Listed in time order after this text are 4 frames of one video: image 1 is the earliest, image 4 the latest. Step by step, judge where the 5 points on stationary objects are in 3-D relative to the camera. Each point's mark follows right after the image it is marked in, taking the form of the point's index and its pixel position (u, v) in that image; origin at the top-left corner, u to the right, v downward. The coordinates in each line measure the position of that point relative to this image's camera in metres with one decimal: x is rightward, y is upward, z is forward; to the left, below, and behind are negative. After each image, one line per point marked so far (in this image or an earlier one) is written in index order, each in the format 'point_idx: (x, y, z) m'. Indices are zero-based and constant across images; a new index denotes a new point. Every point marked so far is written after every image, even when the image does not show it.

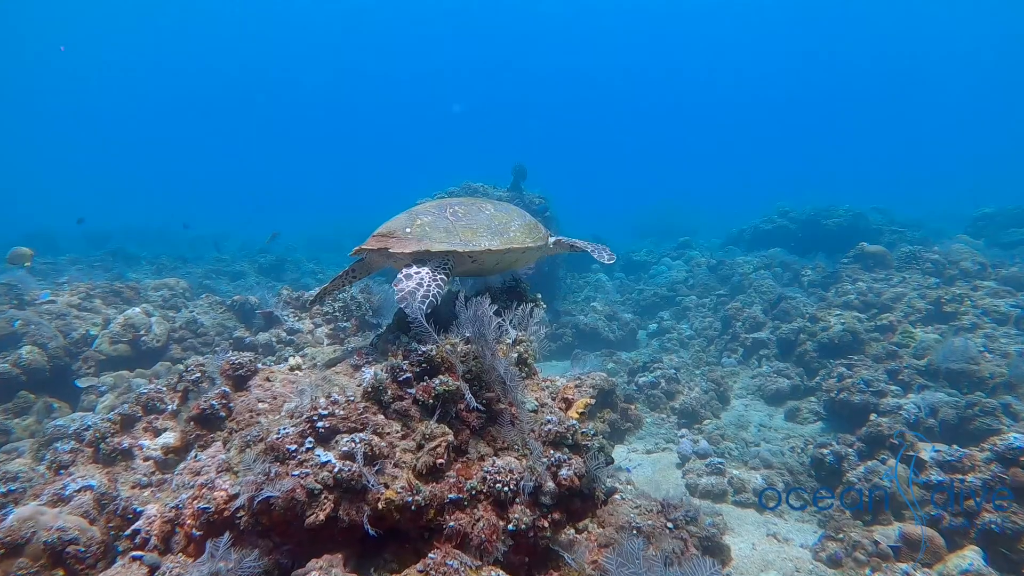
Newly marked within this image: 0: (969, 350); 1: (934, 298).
0: (+7.8, -1.0, +10.4) m
1: (+8.9, -0.2, +12.8) m
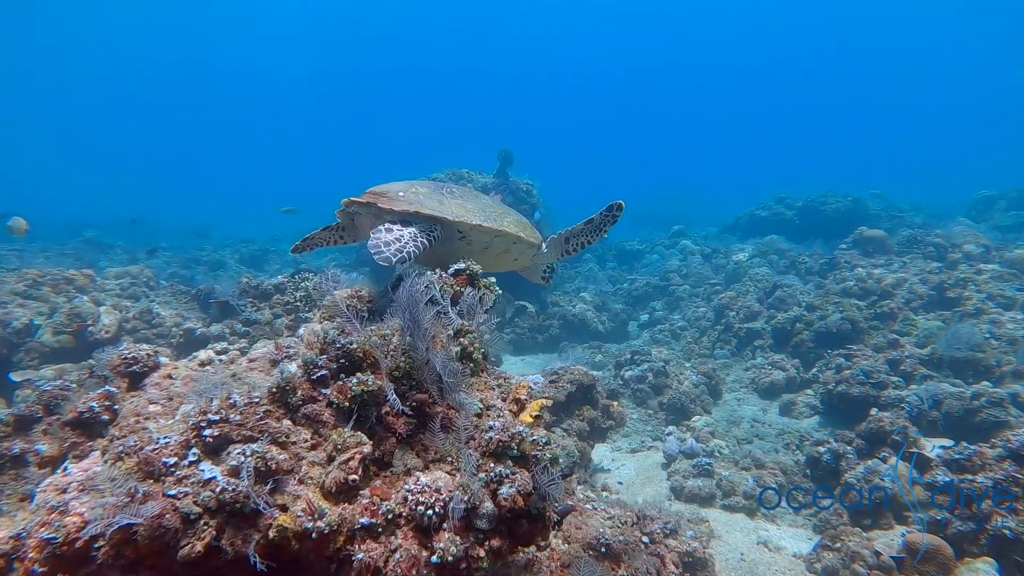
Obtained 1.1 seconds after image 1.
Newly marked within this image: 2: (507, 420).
0: (+7.5, -0.8, +9.7) m
1: (+8.6, +0.1, +12.2) m
2: (0.0, -0.8, +3.5) m
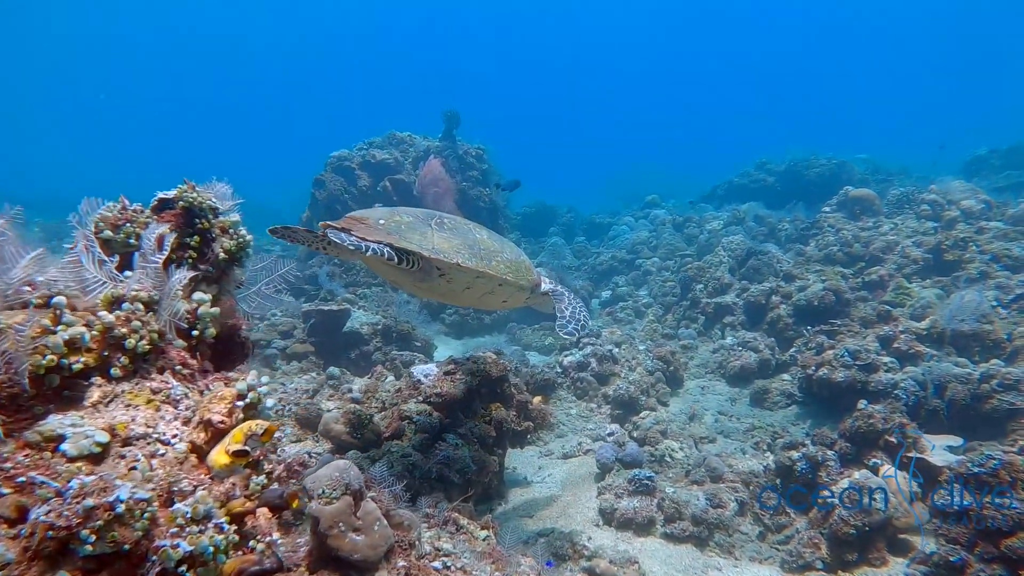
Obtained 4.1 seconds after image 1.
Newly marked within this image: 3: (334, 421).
0: (+6.3, -0.2, +8.1) m
1: (+7.3, +0.7, +10.5) m
2: (-1.1, -0.5, +1.8) m
3: (-1.6, -1.2, +5.5) m
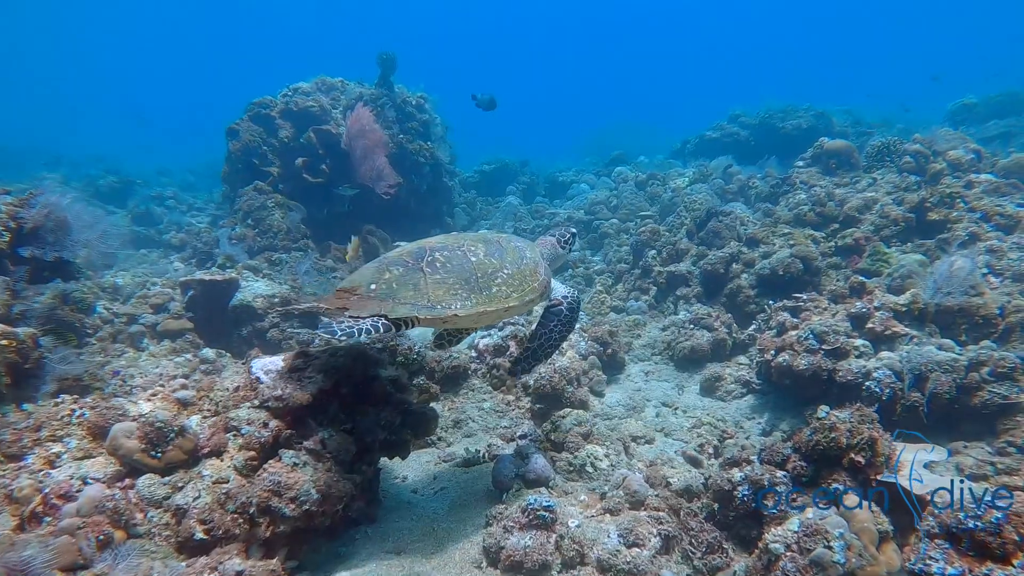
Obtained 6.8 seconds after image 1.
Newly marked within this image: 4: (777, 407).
0: (+5.2, +0.1, +6.9) m
1: (+6.2, +1.2, +9.2) m
2: (-2.0, -0.6, +0.4) m
3: (-2.6, -1.0, +4.1) m
4: (+2.8, -1.3, +6.3) m
